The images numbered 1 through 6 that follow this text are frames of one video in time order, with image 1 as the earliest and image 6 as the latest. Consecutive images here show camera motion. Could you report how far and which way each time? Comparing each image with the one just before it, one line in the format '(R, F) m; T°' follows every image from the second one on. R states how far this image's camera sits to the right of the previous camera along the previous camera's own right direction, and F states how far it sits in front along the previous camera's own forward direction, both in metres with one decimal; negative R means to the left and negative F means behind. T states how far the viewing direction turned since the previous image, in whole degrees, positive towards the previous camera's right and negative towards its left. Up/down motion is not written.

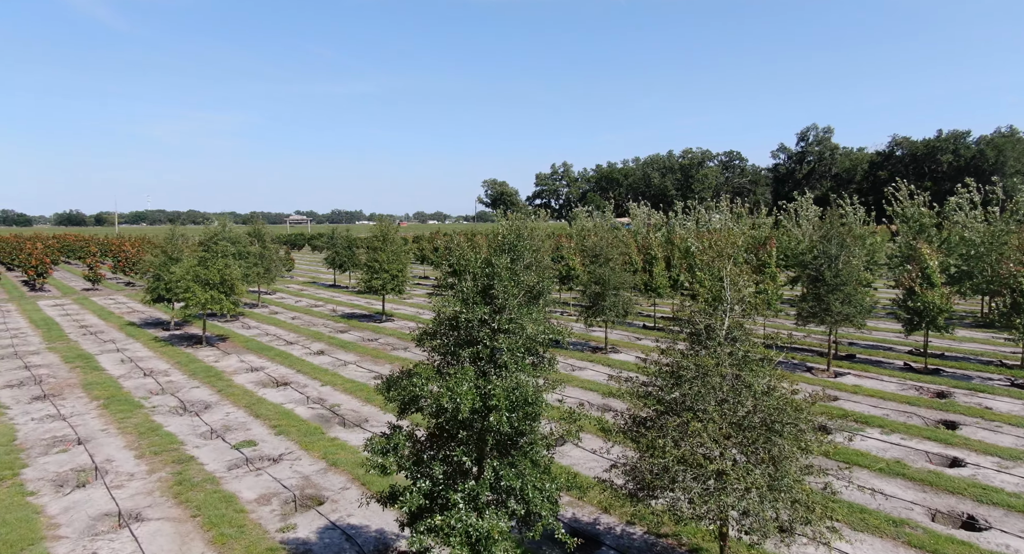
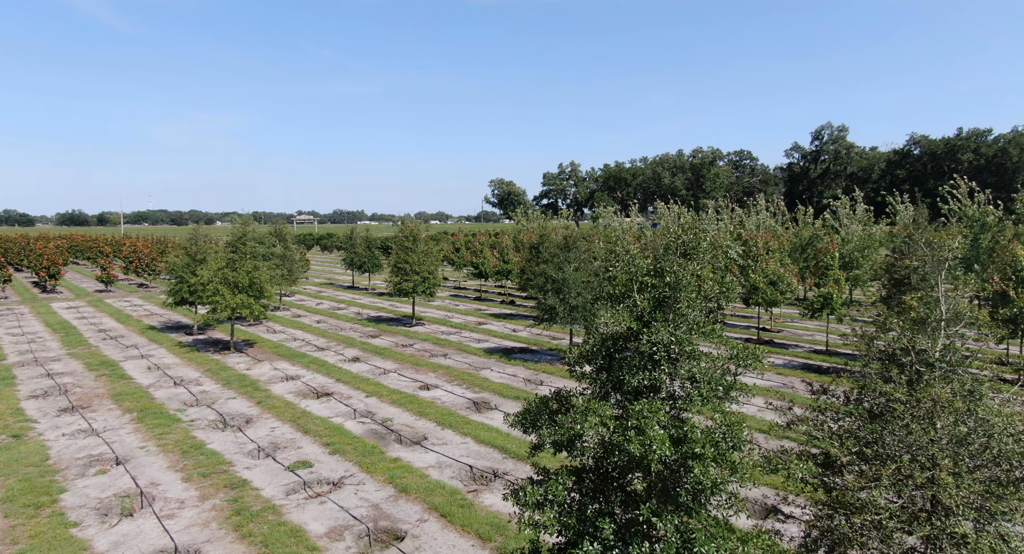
(-1.8, +1.5) m; 0°
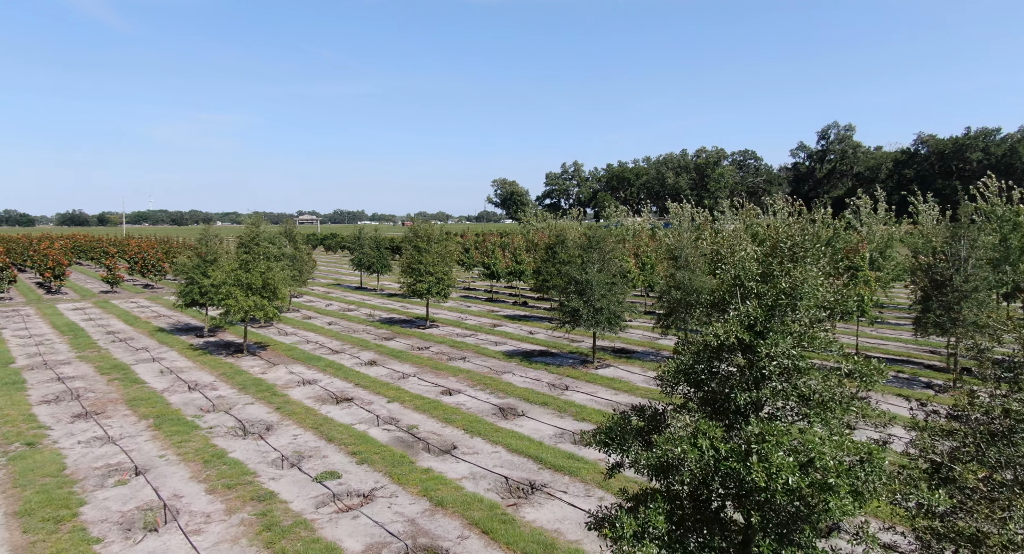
(-0.8, +0.6) m; 0°
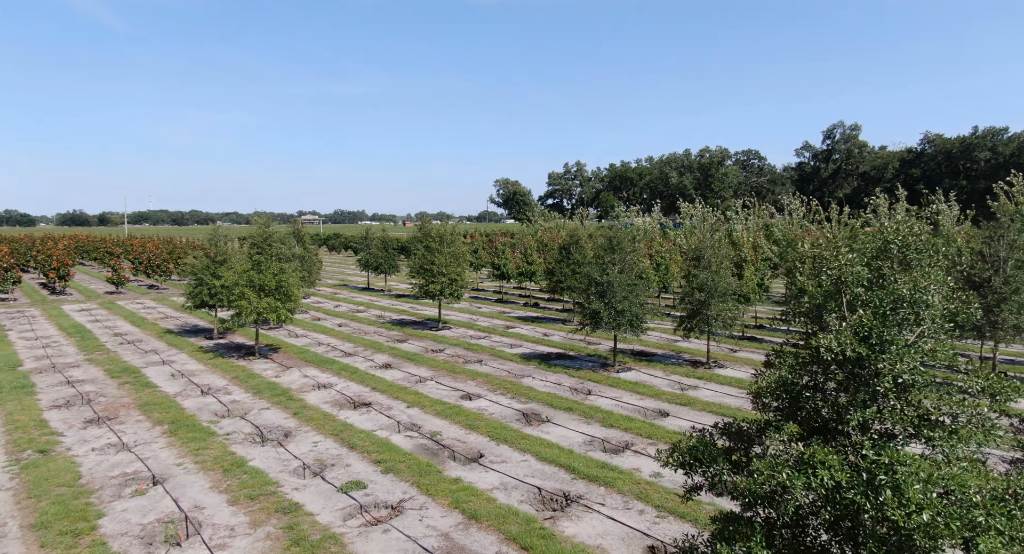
(-0.7, +0.5) m; 0°
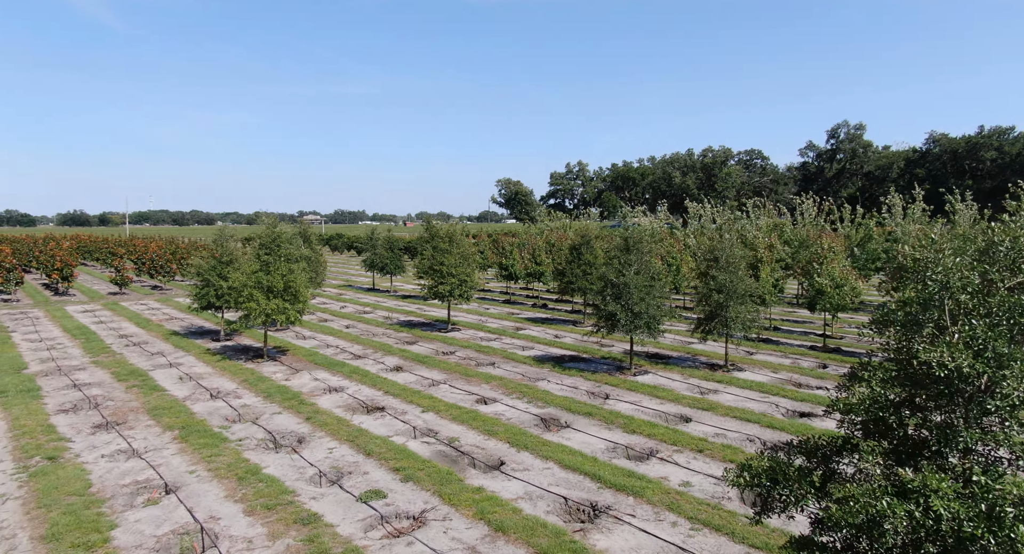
(-0.5, +0.4) m; 0°
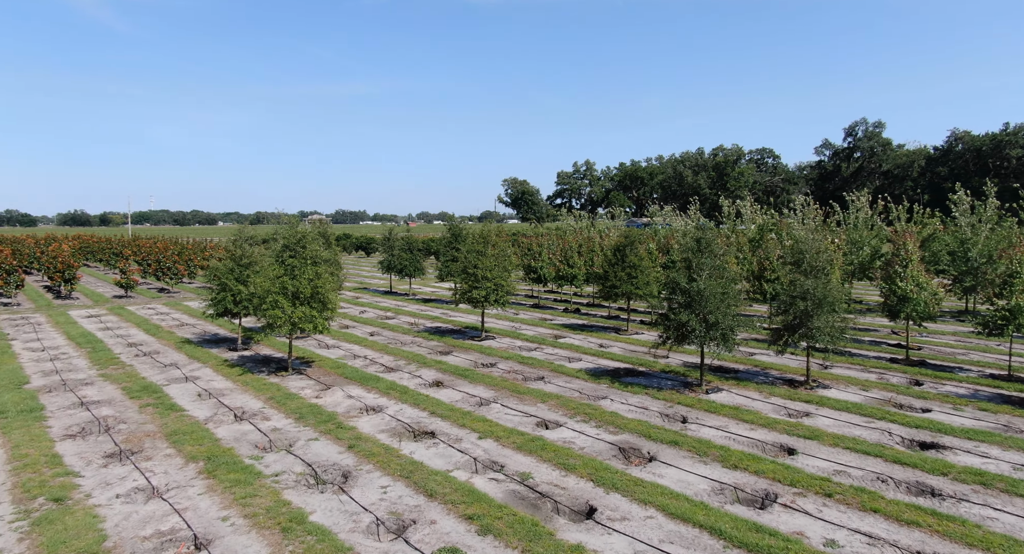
(-1.8, +2.5) m; 0°
